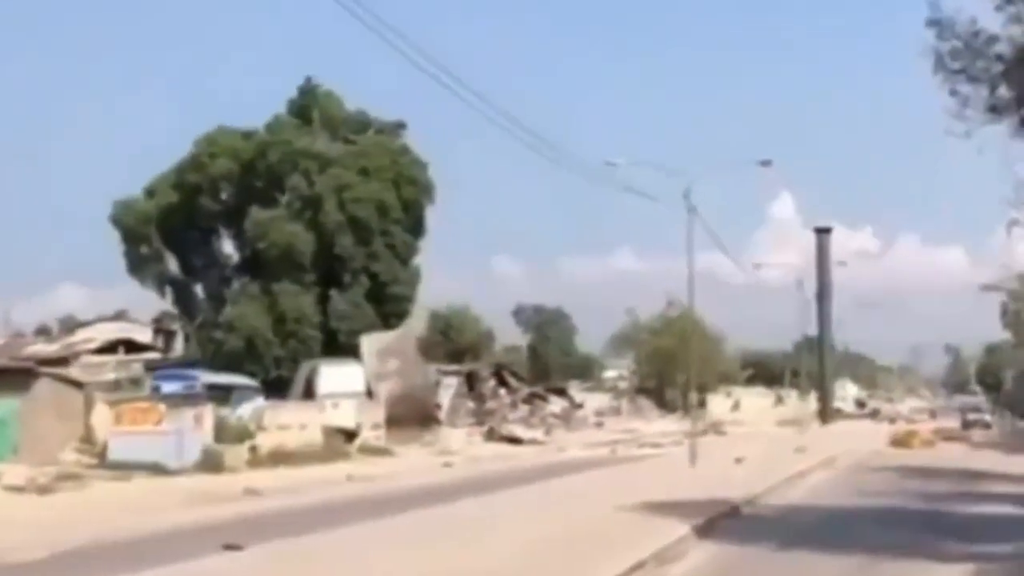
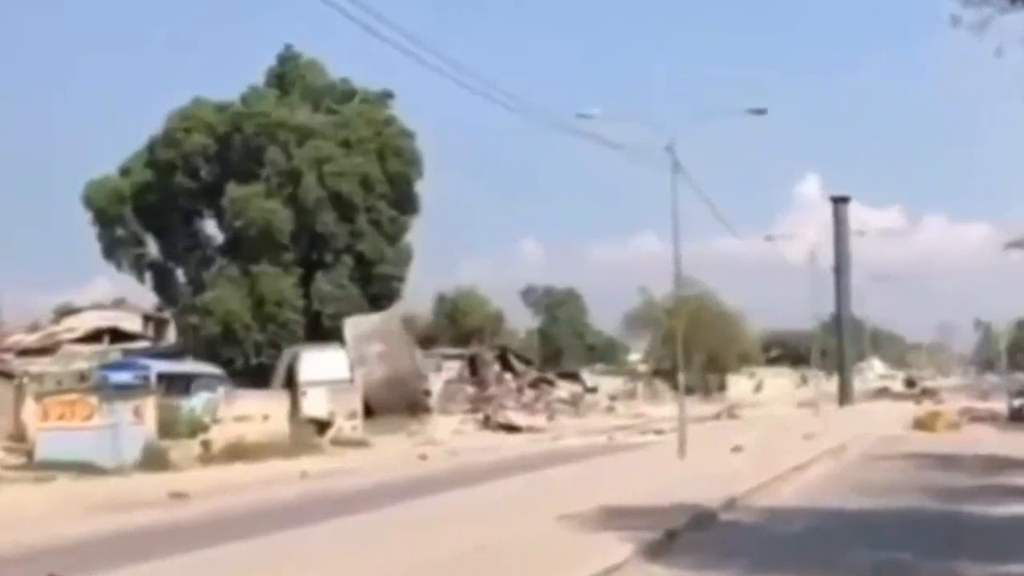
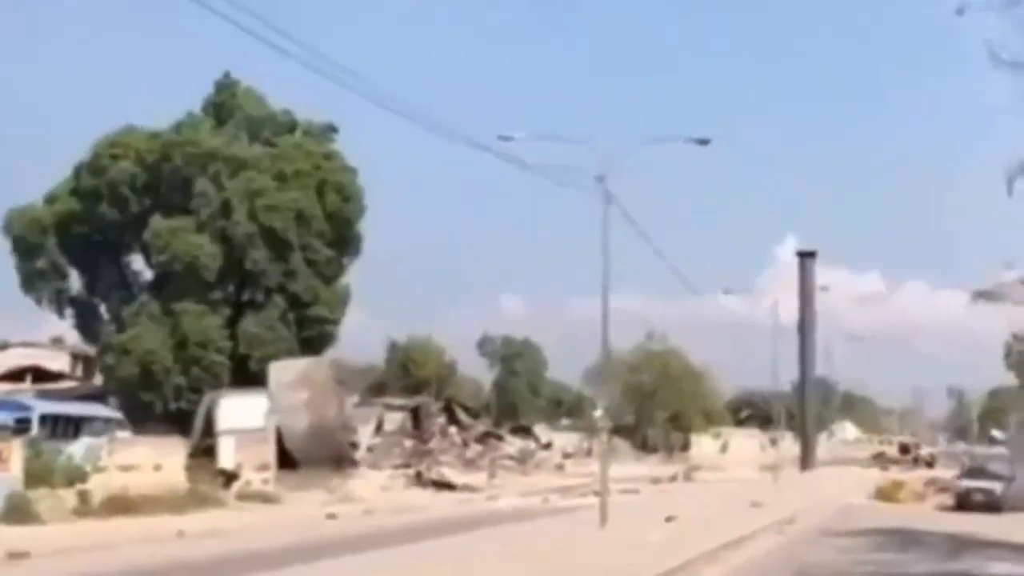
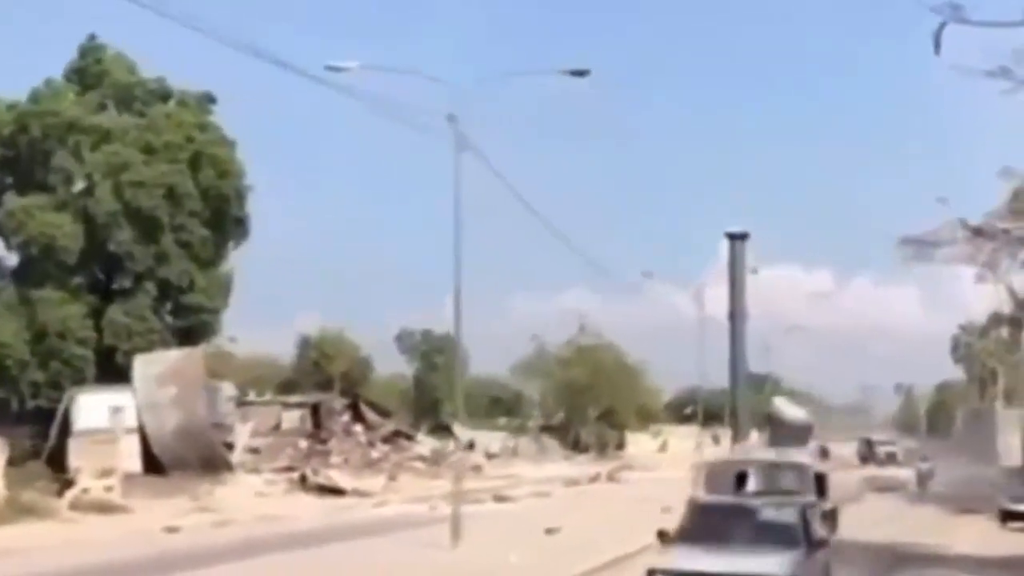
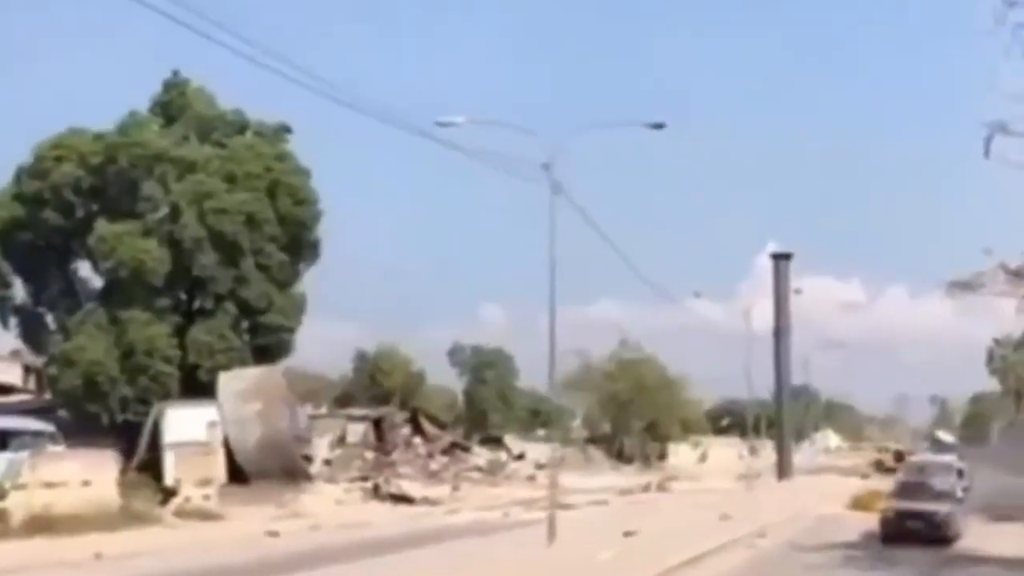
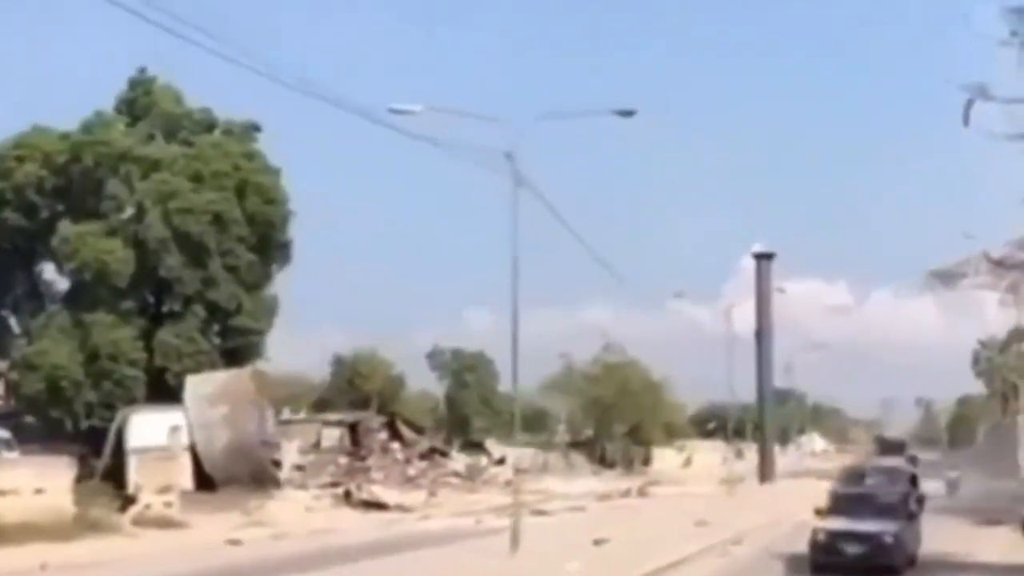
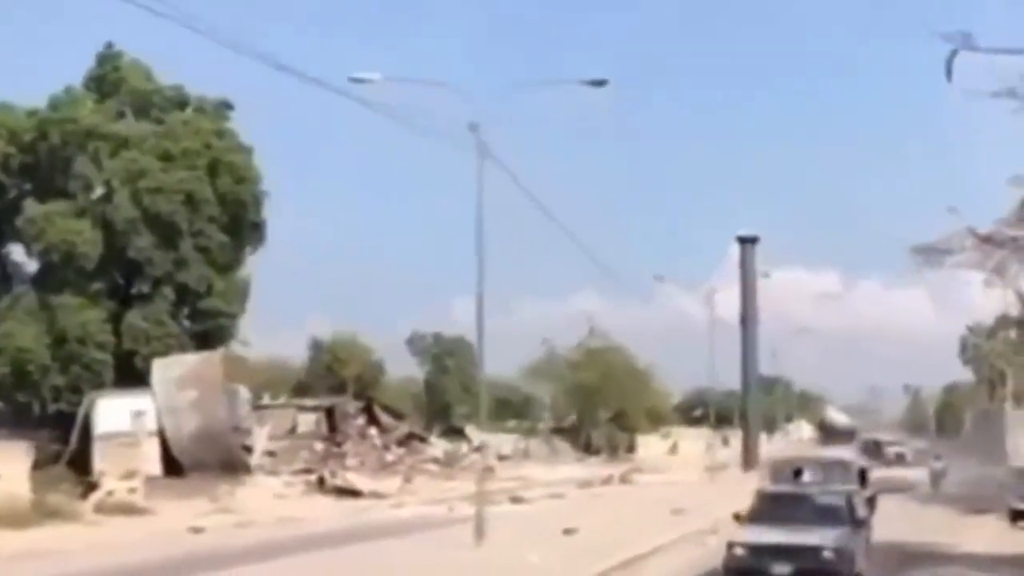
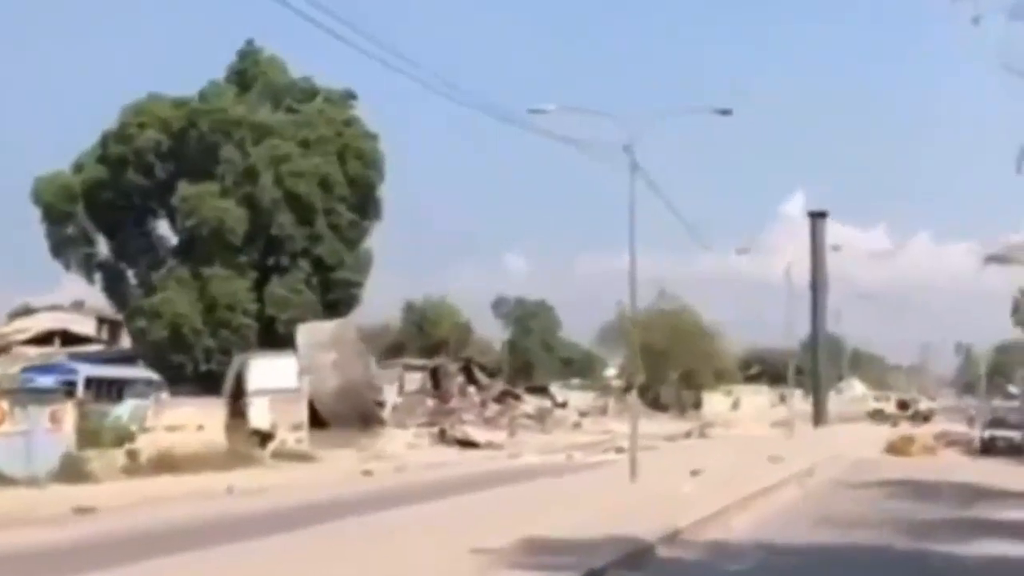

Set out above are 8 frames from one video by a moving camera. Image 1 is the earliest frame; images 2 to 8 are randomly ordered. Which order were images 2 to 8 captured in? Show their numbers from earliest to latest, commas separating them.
2, 8, 3, 5, 6, 7, 4
